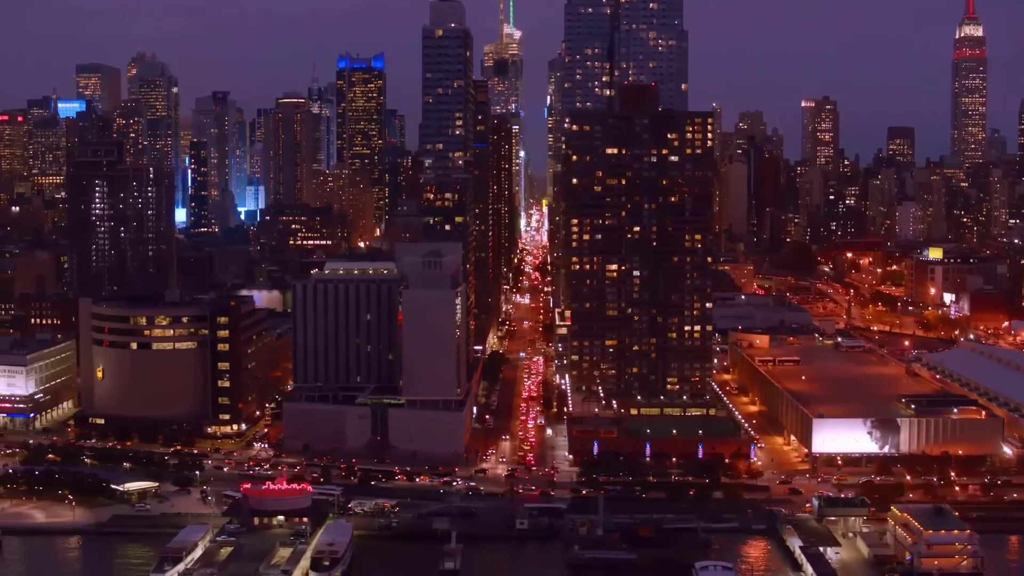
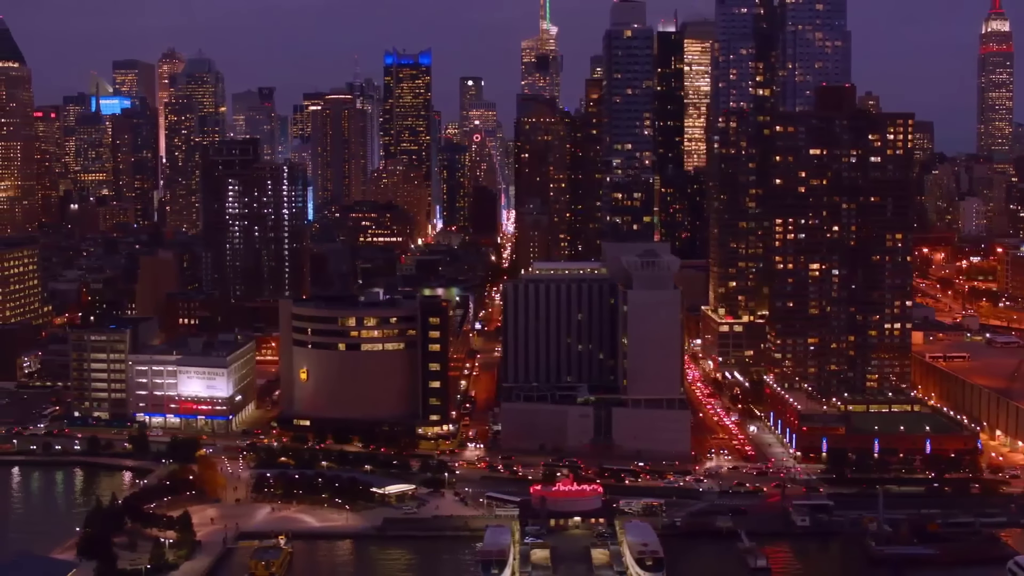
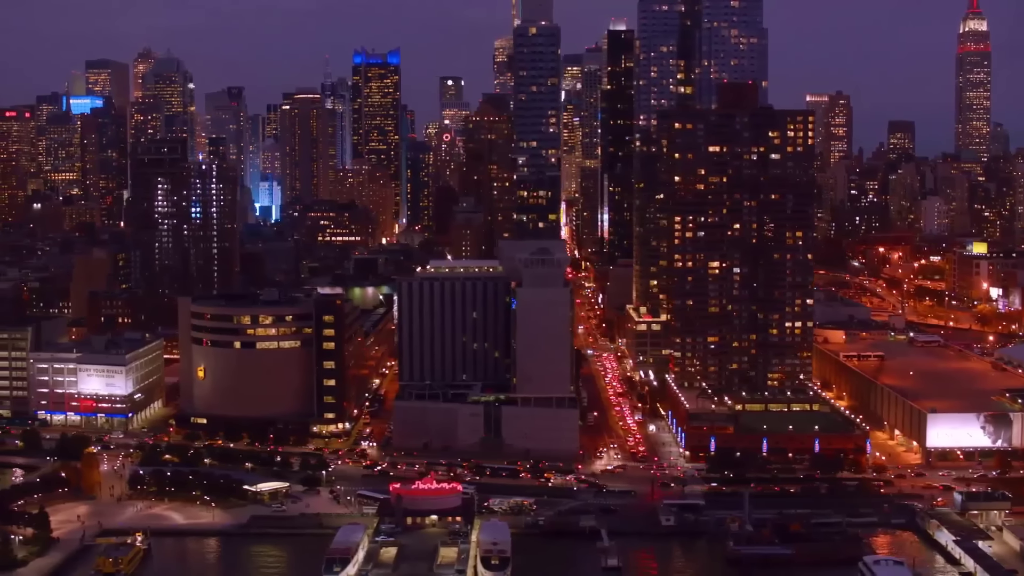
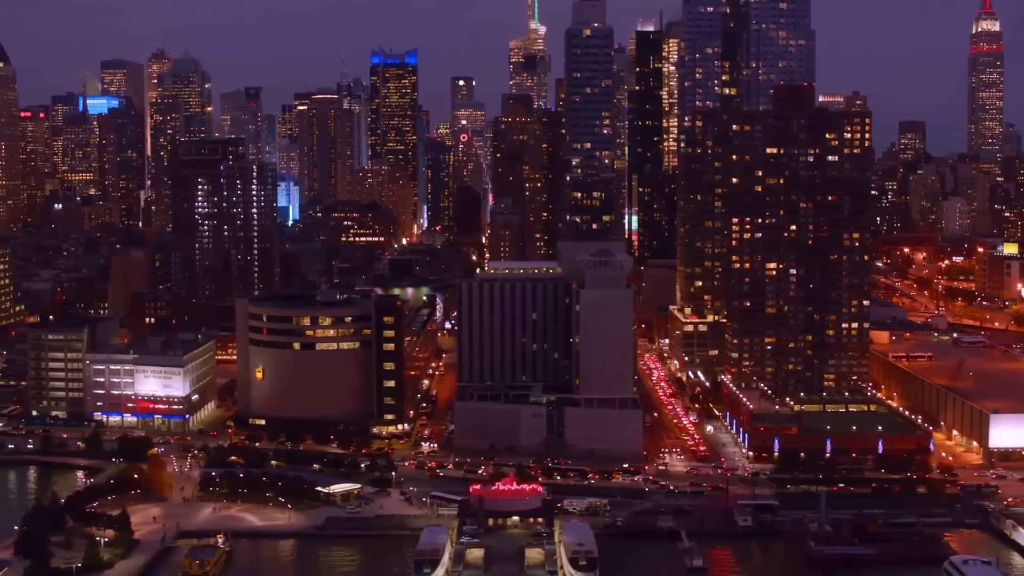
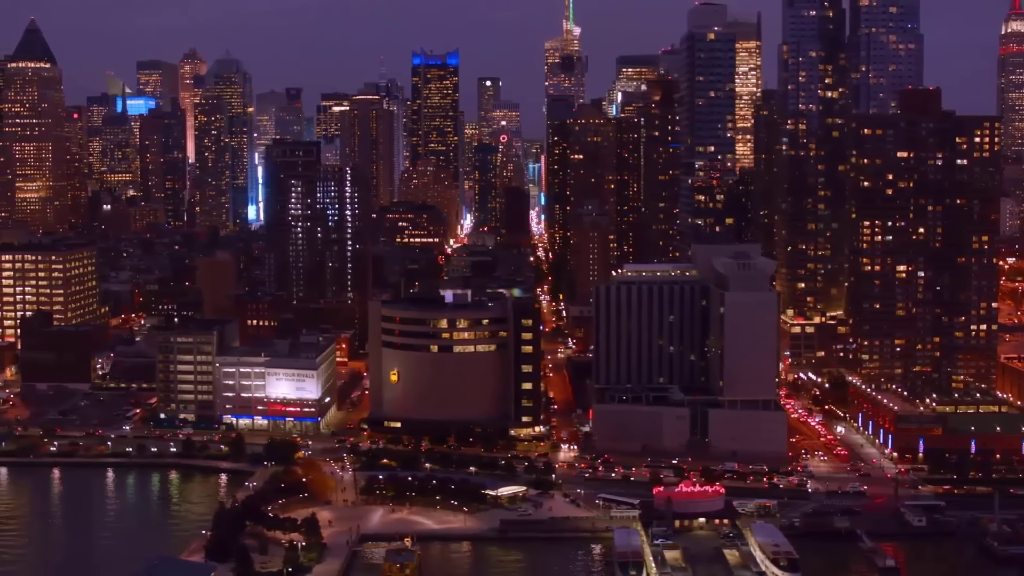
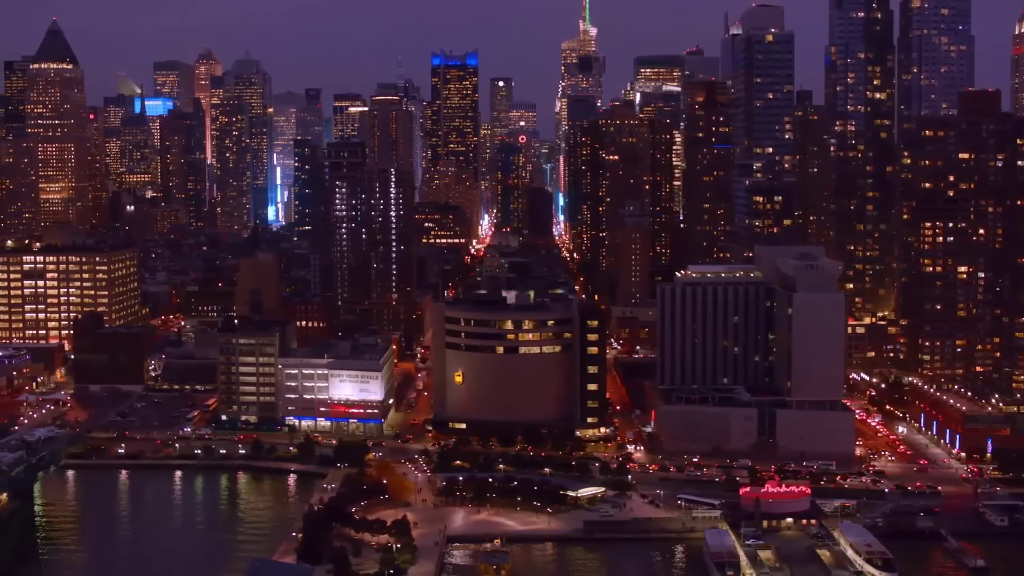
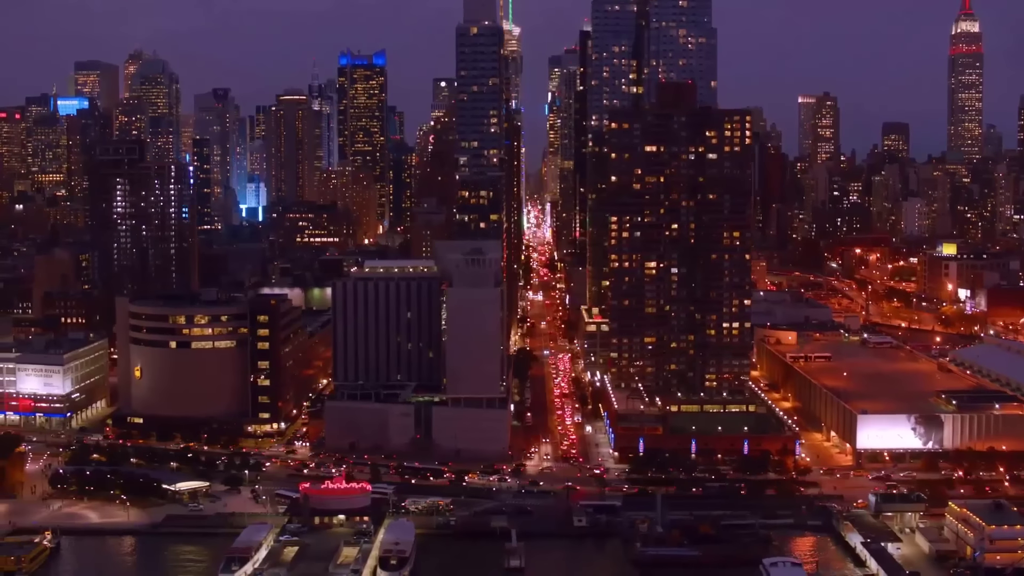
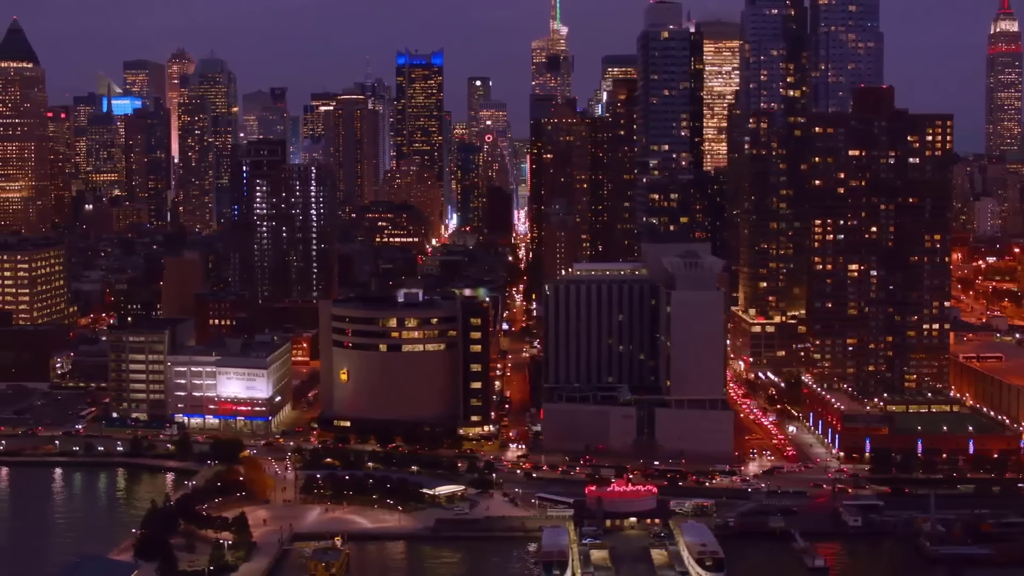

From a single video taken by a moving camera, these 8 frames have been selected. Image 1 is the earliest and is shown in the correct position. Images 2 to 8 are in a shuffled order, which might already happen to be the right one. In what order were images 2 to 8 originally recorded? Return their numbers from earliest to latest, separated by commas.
7, 3, 4, 2, 8, 5, 6
